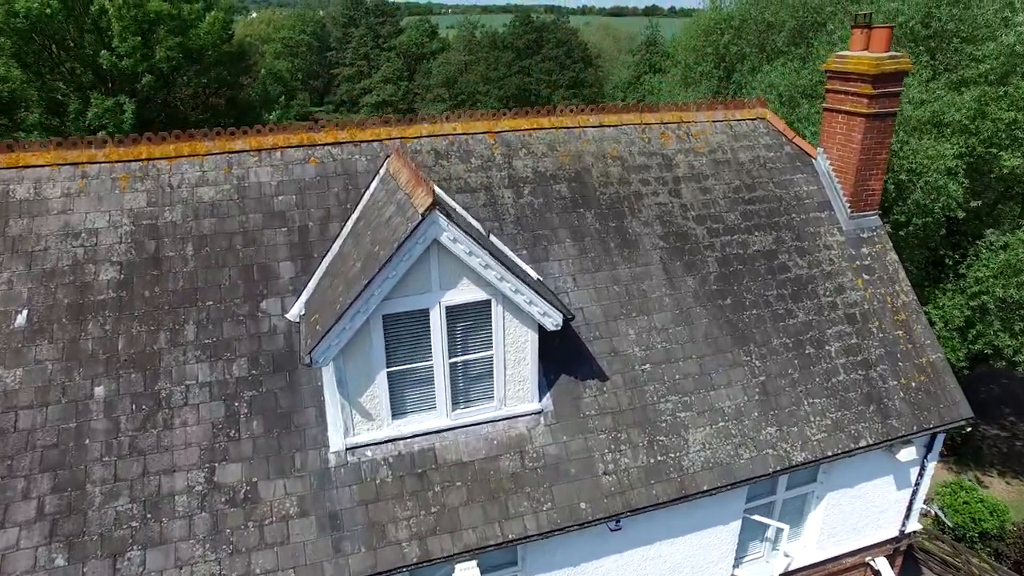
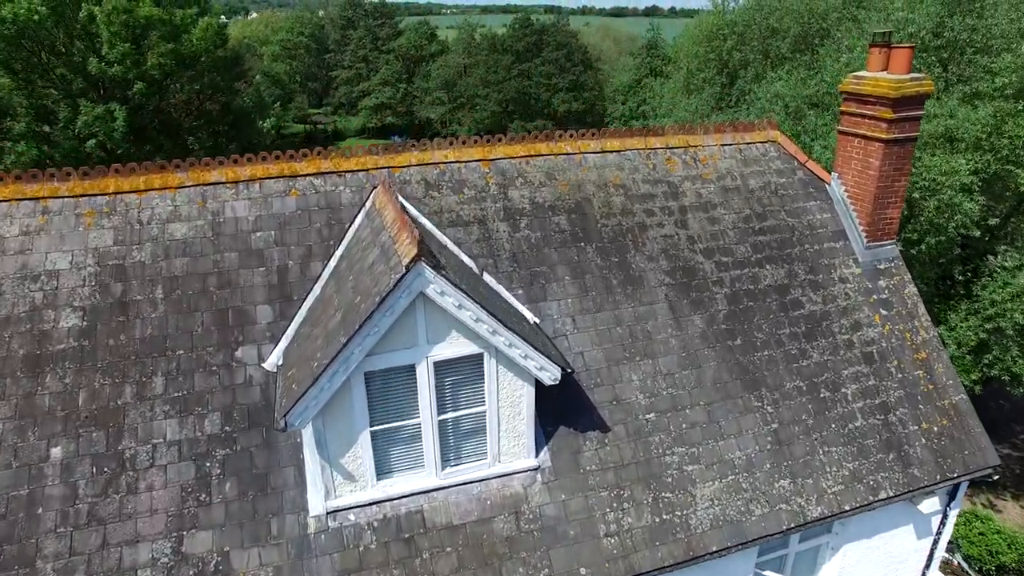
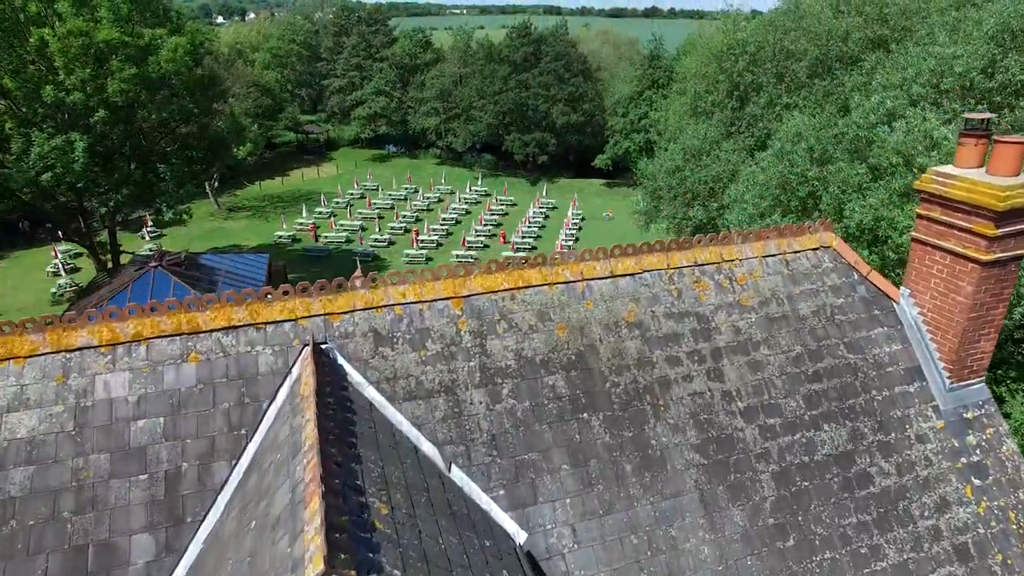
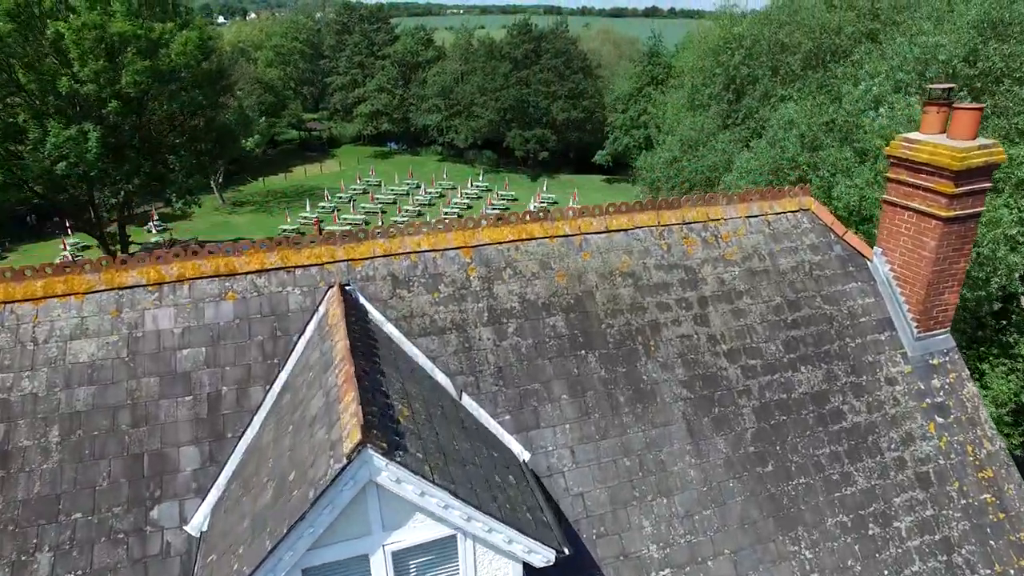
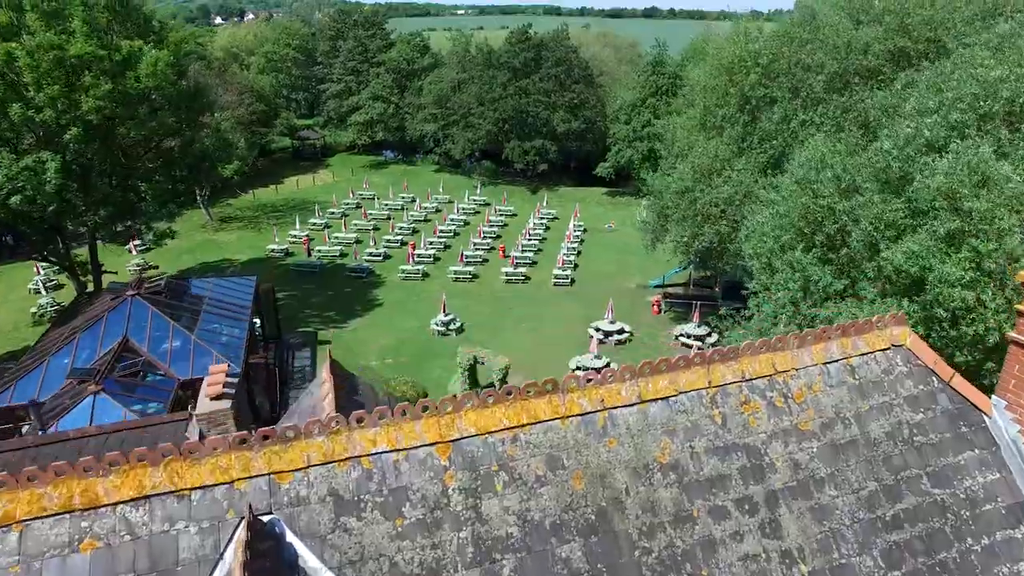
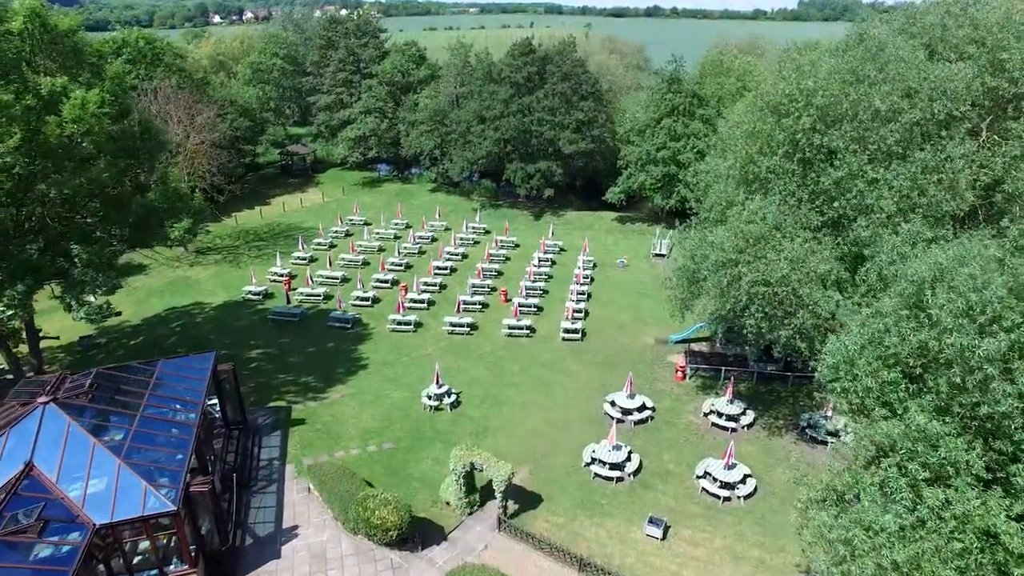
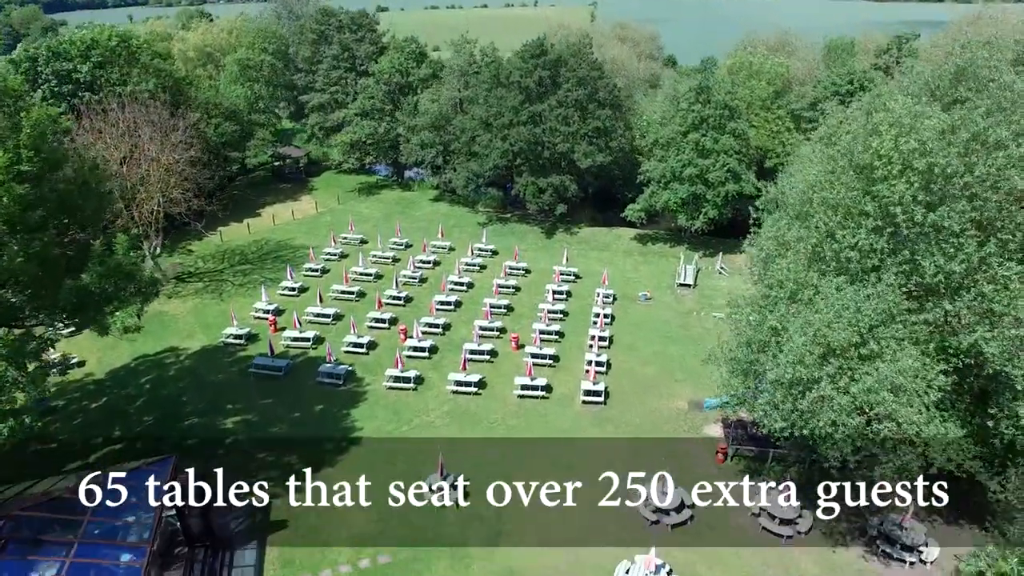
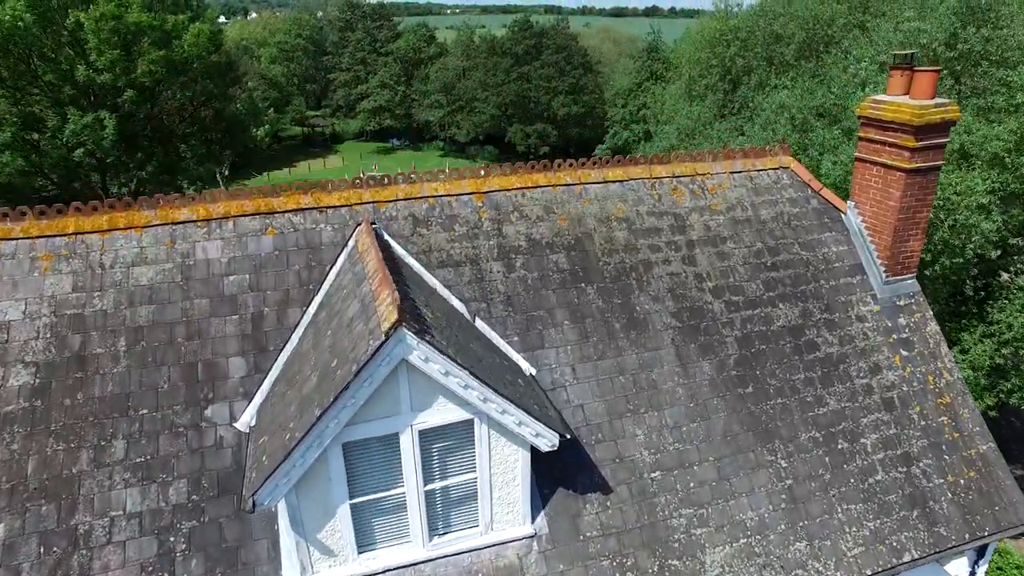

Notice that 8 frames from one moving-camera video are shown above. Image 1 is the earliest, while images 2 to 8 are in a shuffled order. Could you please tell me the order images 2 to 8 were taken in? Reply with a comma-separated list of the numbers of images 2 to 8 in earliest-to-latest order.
2, 8, 4, 3, 5, 6, 7
